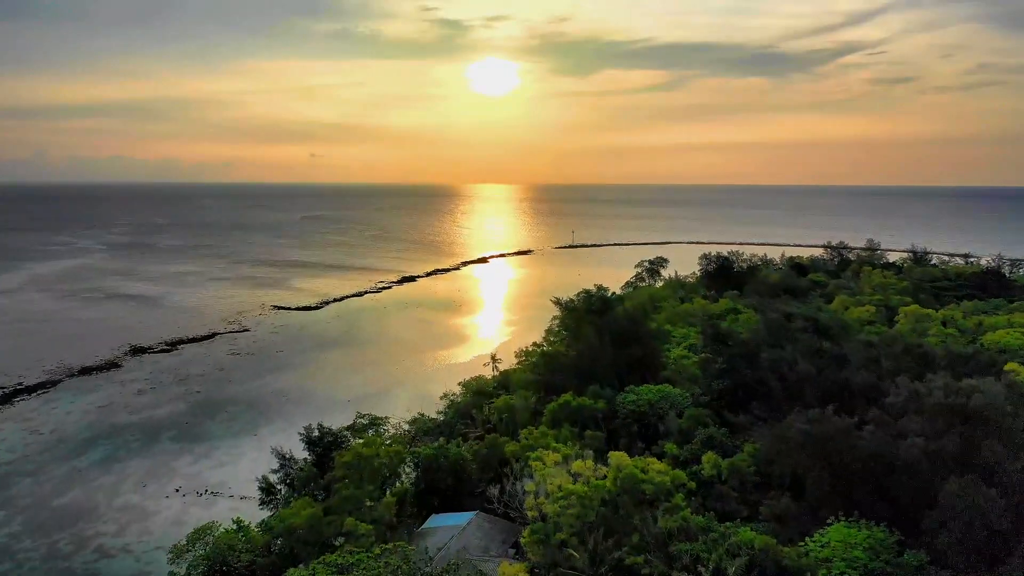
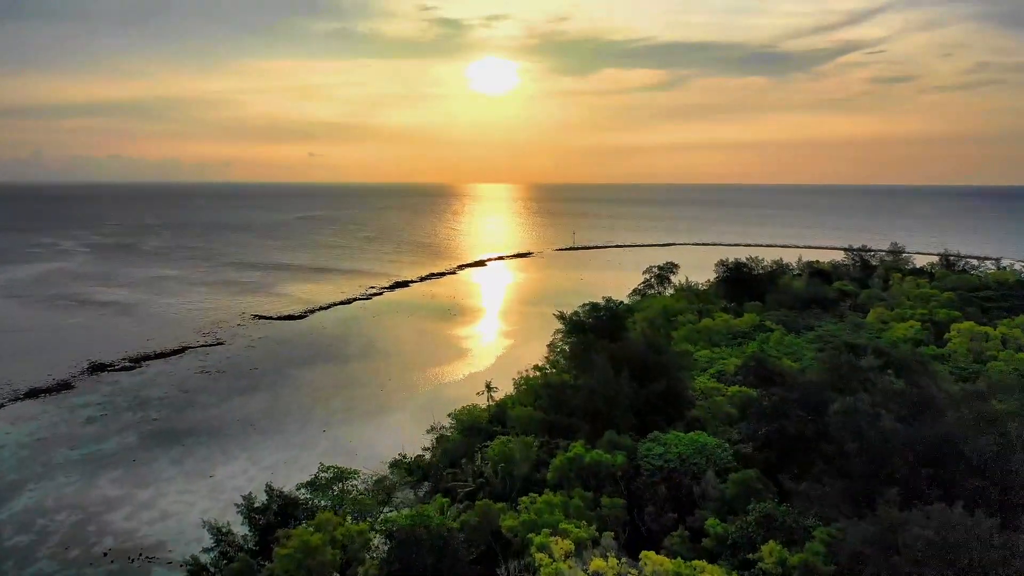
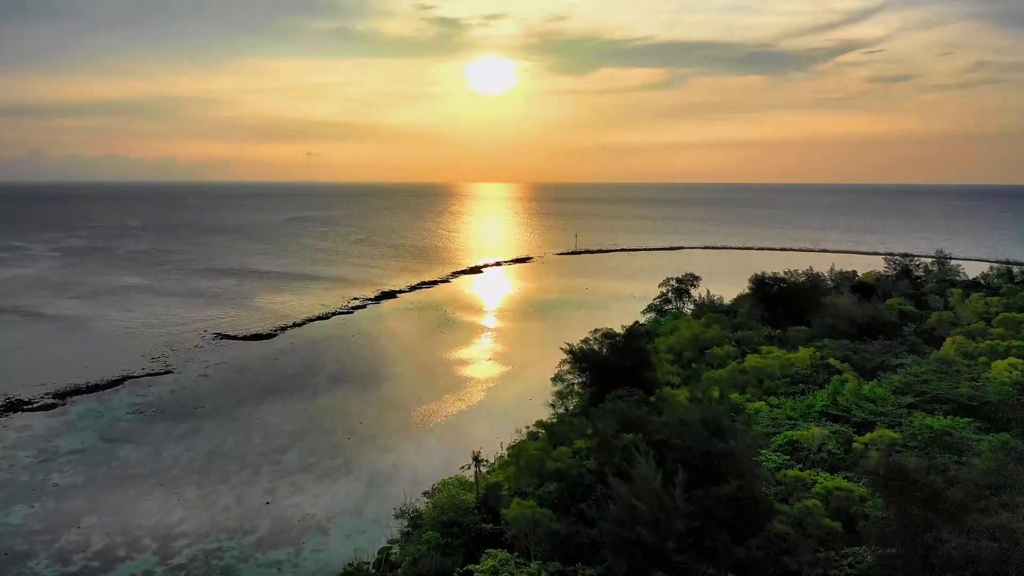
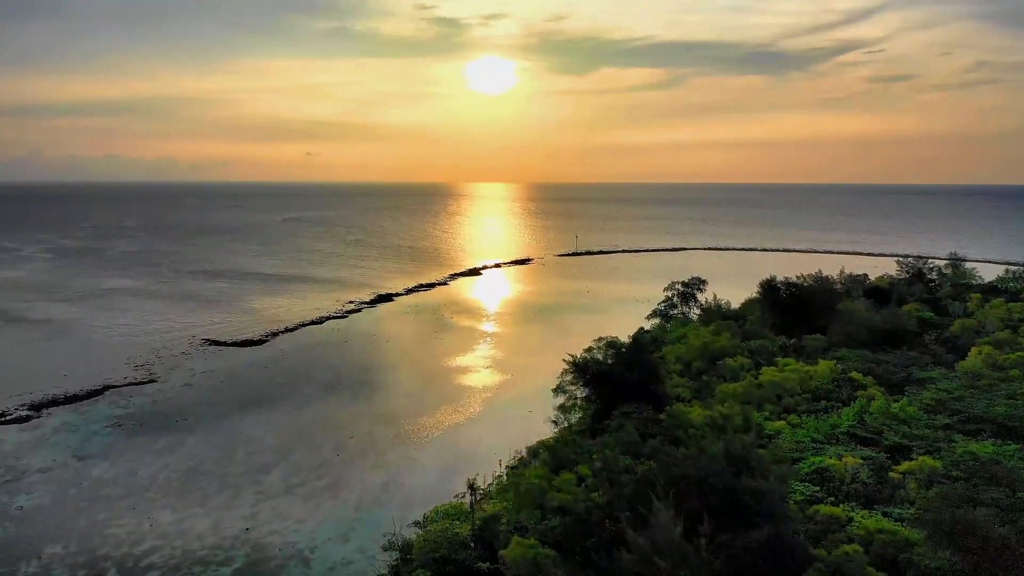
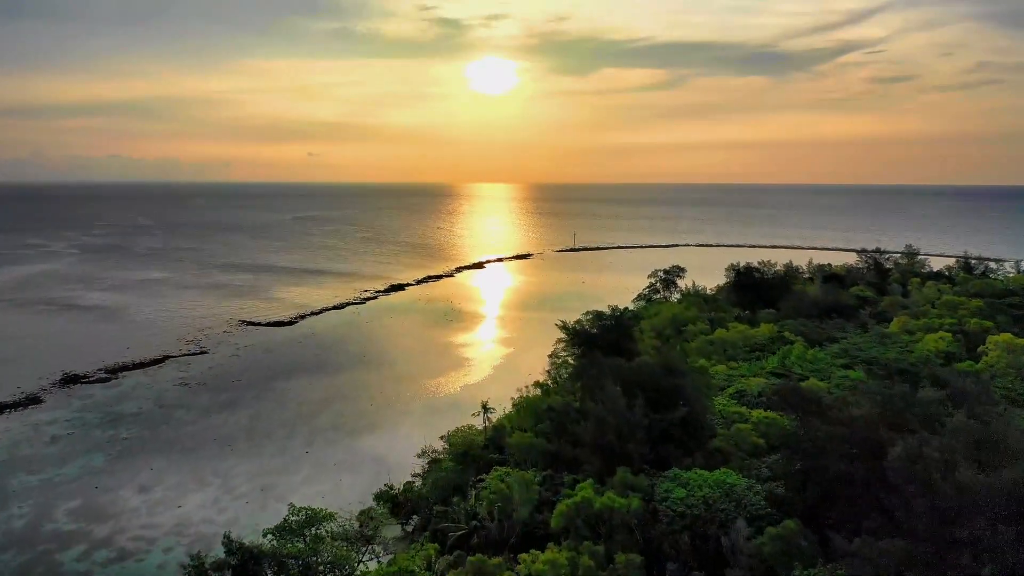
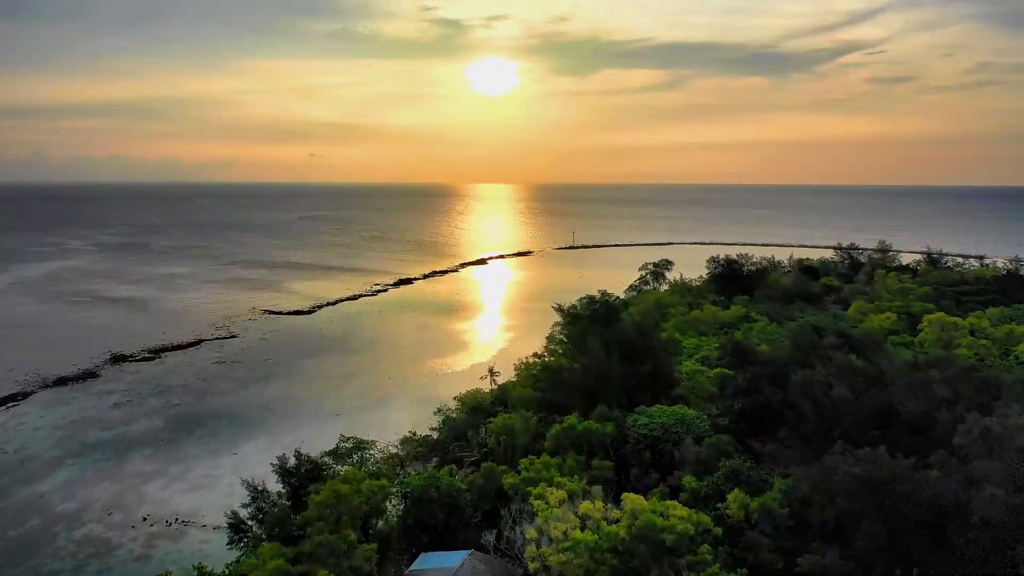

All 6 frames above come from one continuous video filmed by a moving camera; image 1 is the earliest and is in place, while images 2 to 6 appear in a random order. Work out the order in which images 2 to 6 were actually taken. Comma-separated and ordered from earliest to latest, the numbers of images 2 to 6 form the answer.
6, 2, 5, 3, 4
